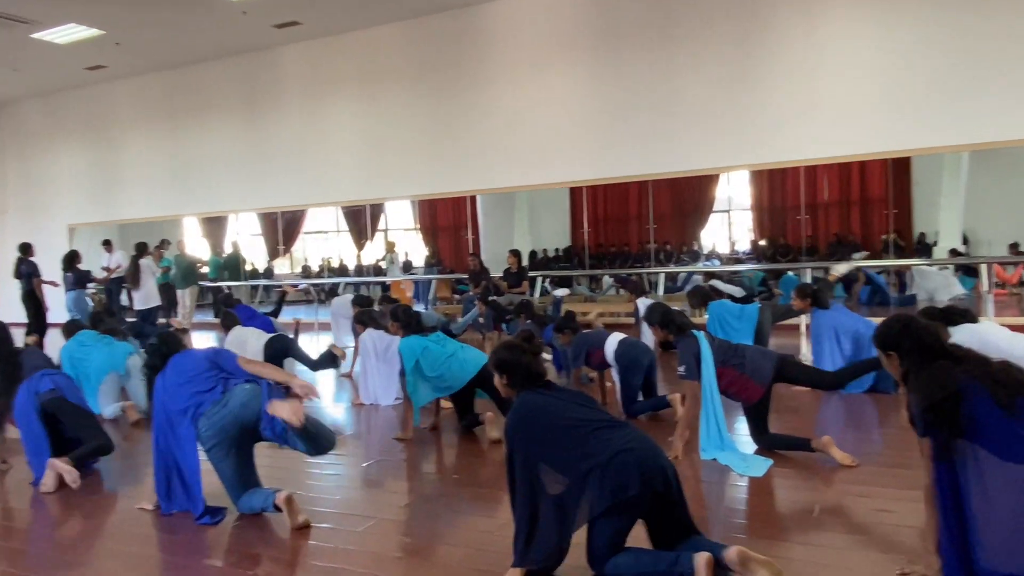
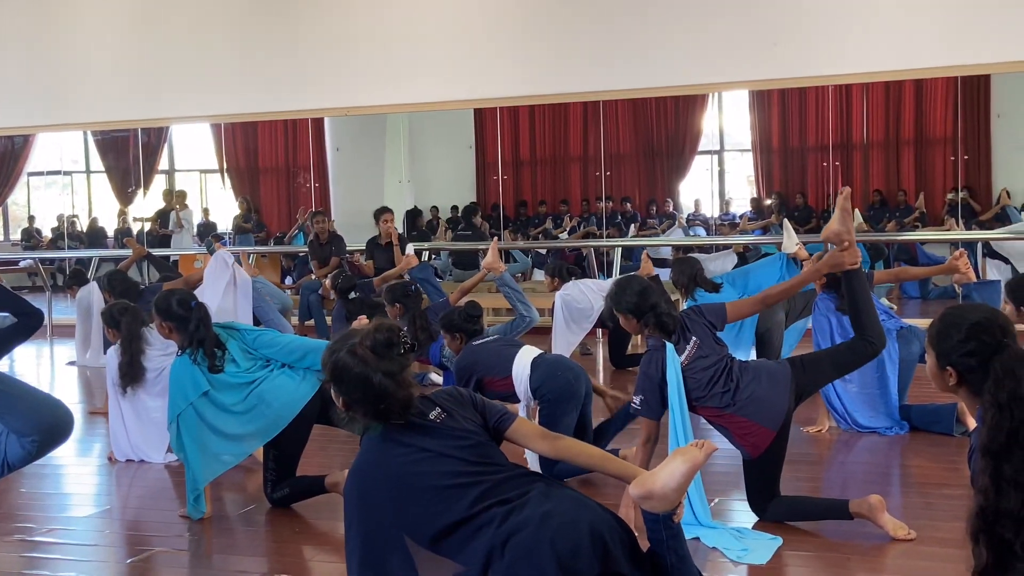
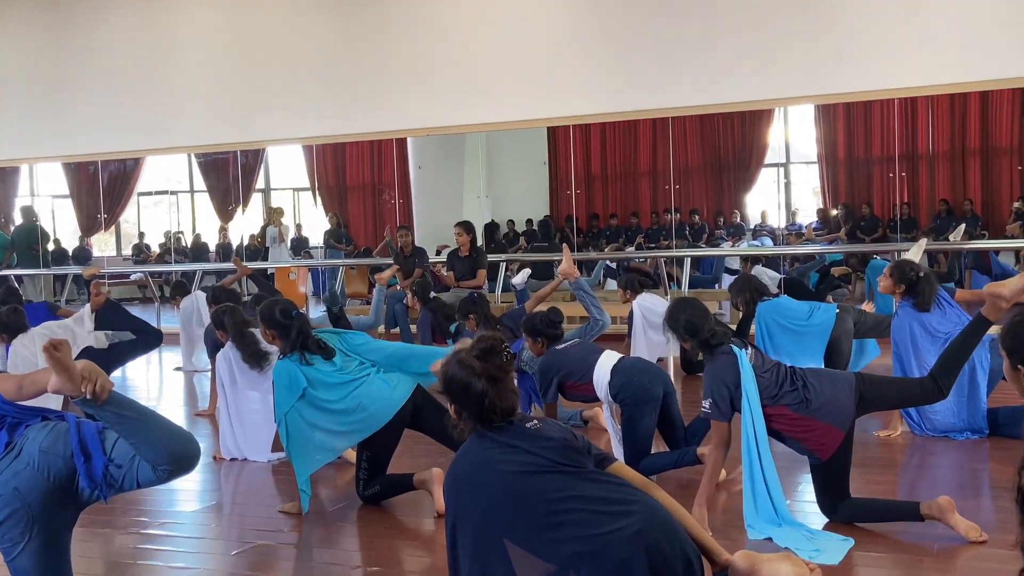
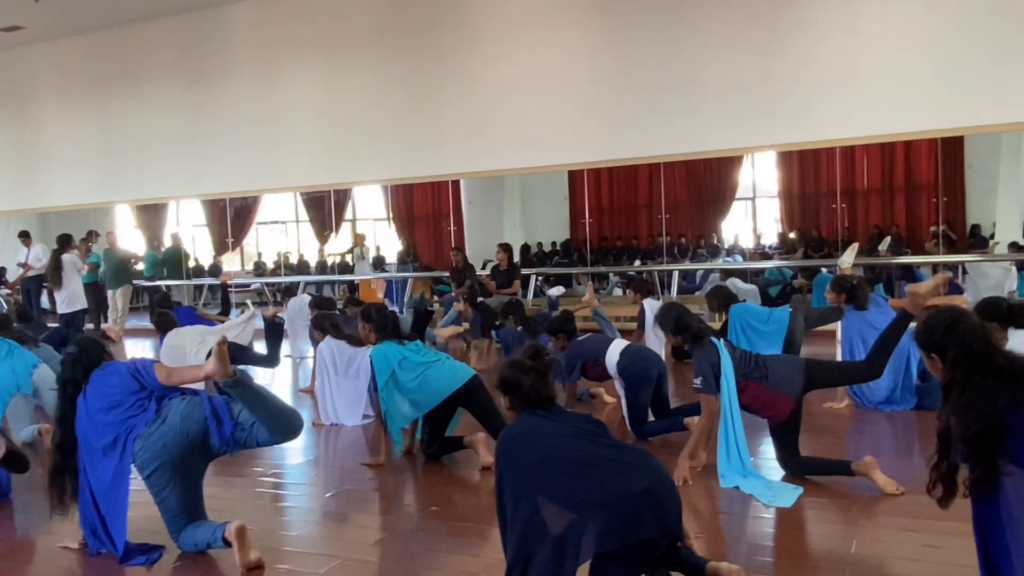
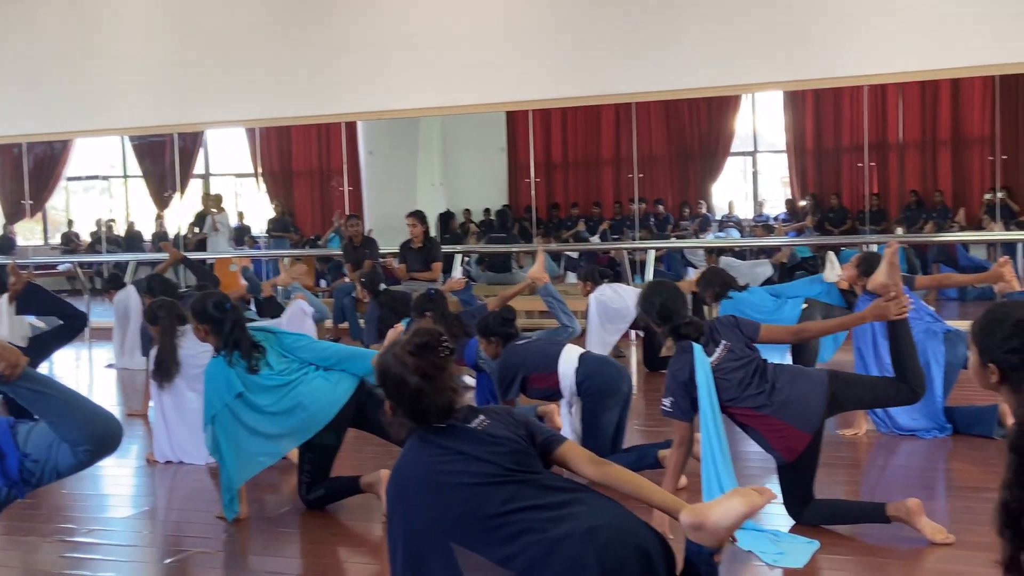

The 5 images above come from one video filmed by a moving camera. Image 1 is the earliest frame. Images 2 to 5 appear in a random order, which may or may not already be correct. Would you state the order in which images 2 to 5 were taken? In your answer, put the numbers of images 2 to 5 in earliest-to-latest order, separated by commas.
4, 3, 5, 2
